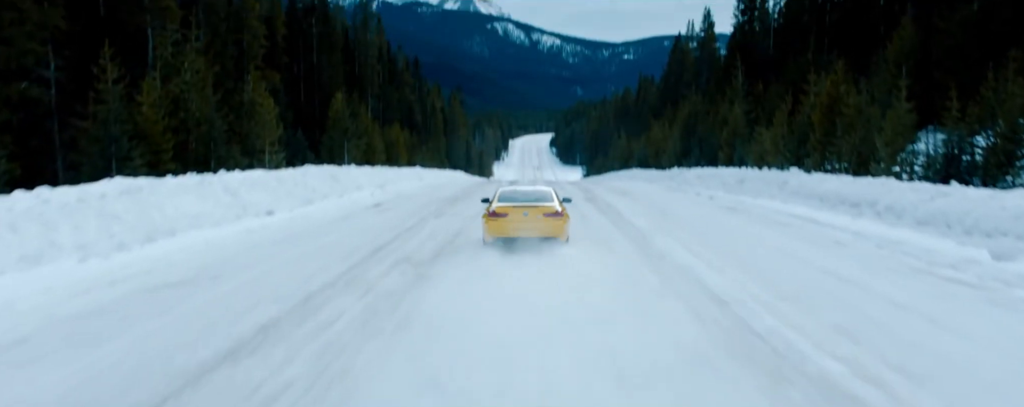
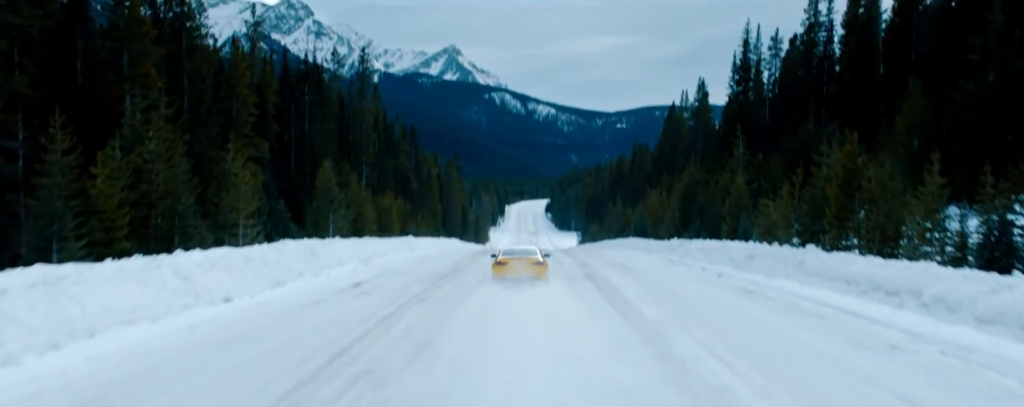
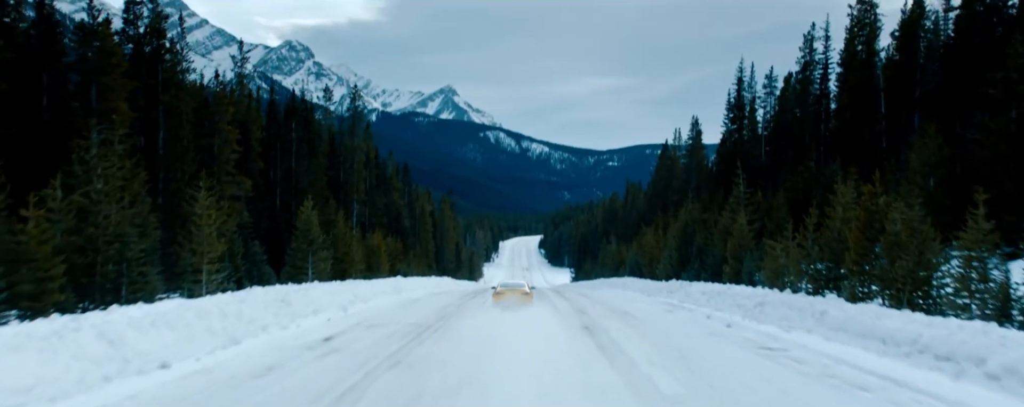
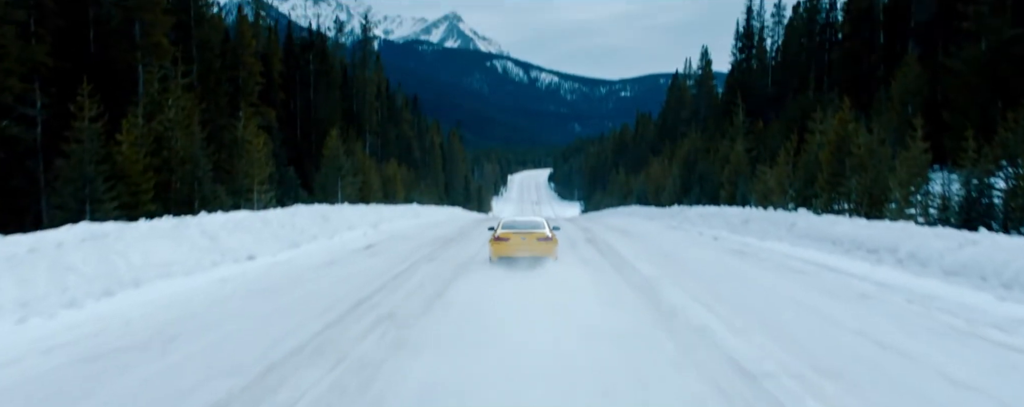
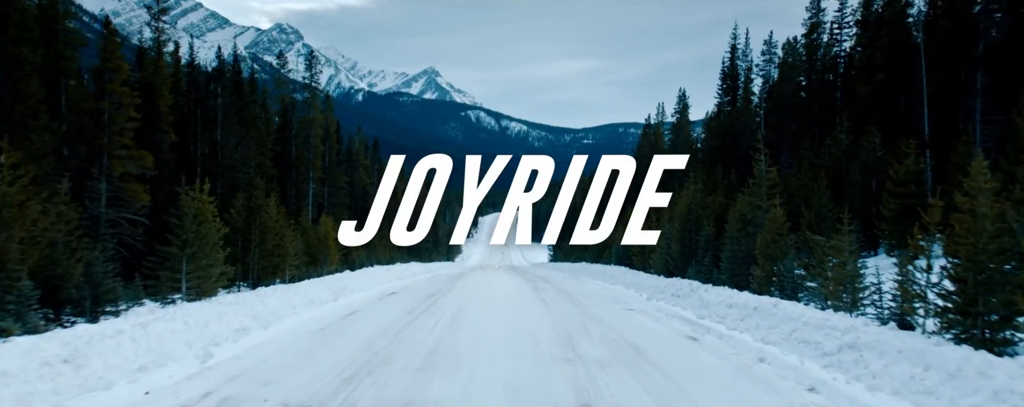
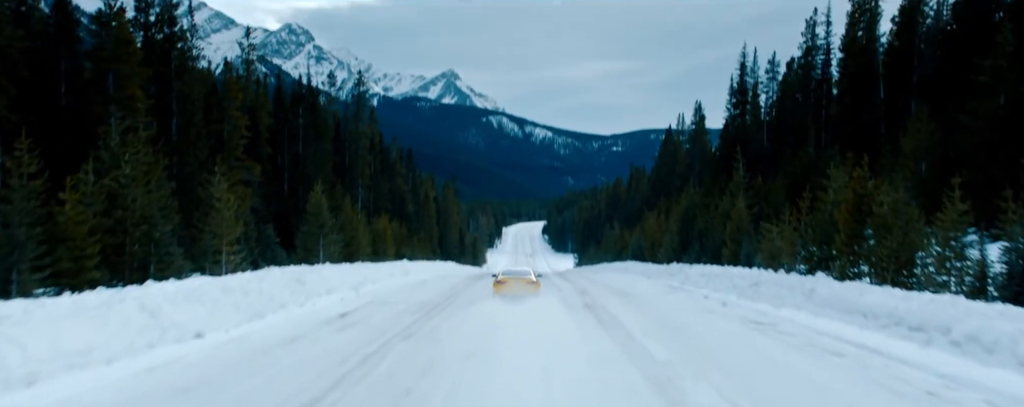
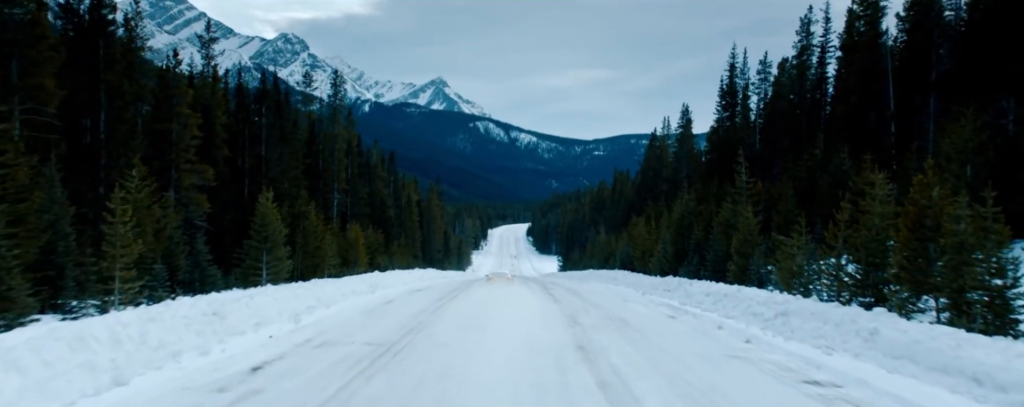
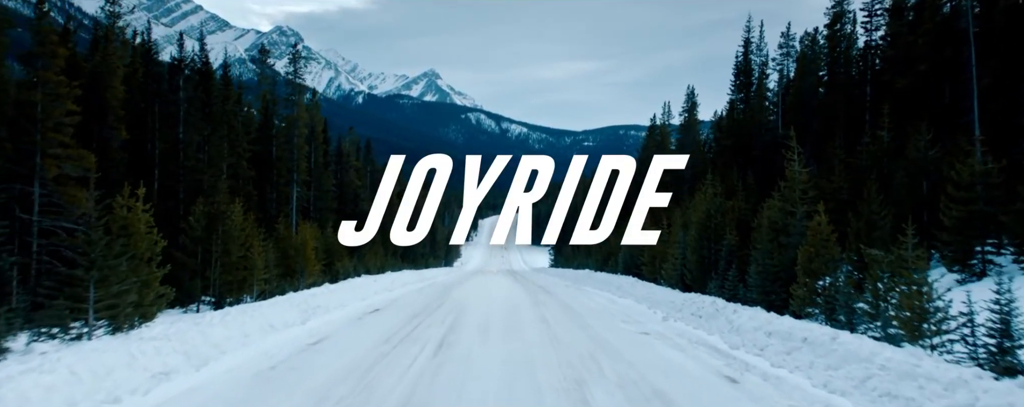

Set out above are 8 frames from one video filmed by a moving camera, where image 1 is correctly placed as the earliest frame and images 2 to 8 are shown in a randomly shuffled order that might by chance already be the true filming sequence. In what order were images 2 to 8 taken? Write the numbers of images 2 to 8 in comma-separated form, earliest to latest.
4, 2, 6, 3, 7, 5, 8
